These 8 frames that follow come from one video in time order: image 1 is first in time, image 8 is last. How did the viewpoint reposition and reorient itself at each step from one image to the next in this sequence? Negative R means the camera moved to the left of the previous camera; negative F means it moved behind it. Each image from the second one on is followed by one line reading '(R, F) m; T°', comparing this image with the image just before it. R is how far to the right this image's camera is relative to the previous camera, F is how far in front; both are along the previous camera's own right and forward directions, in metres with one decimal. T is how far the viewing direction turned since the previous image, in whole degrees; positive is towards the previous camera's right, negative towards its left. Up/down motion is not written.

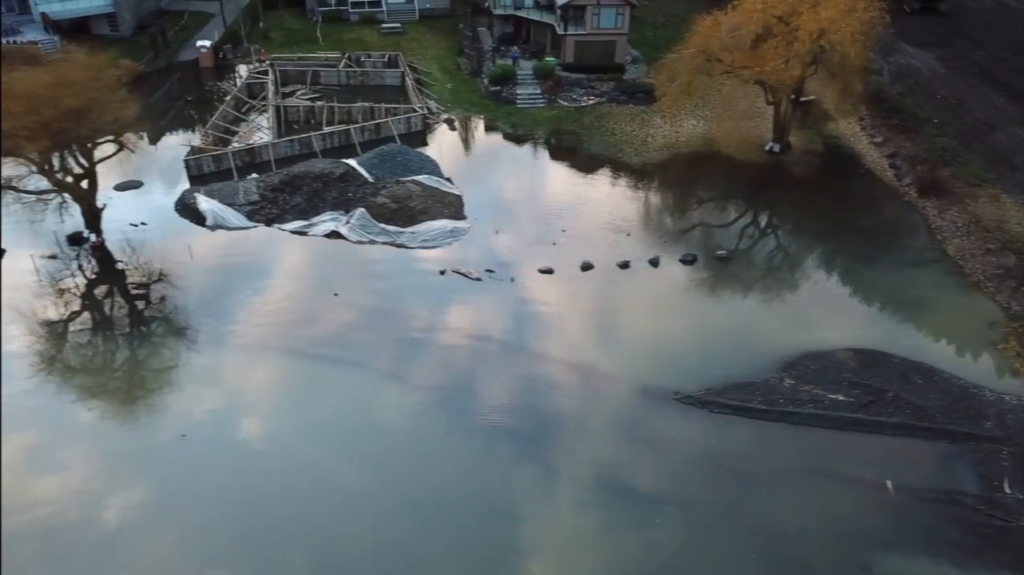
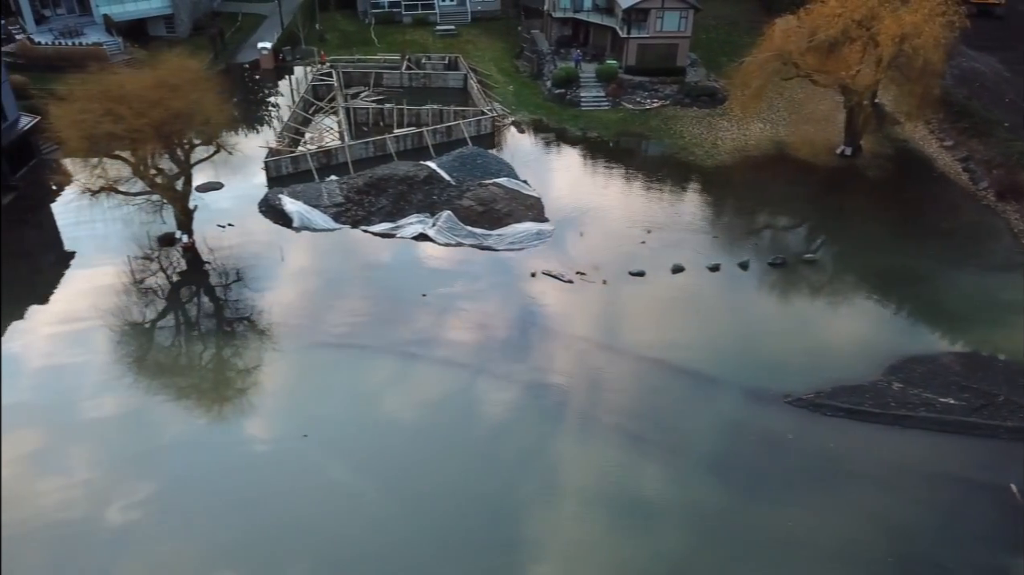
(-2.4, -0.2) m; 0°
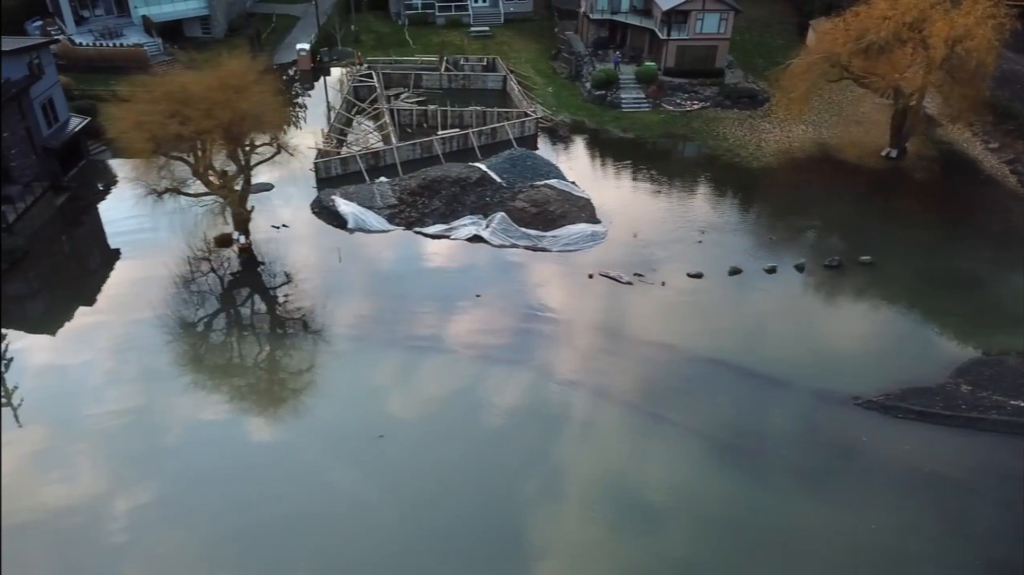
(-1.5, -0.1) m; 0°
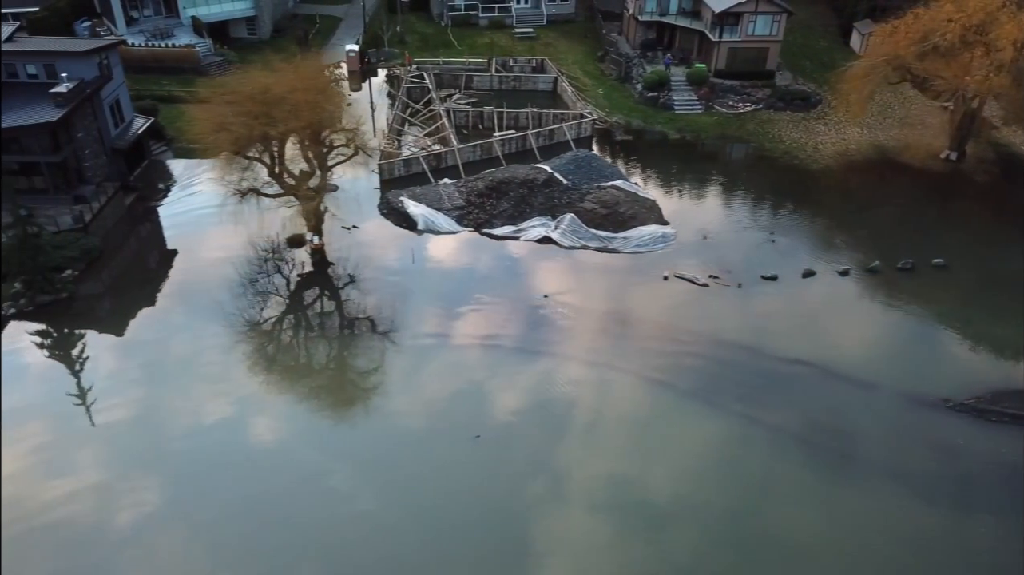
(-2.0, -0.1) m; 0°
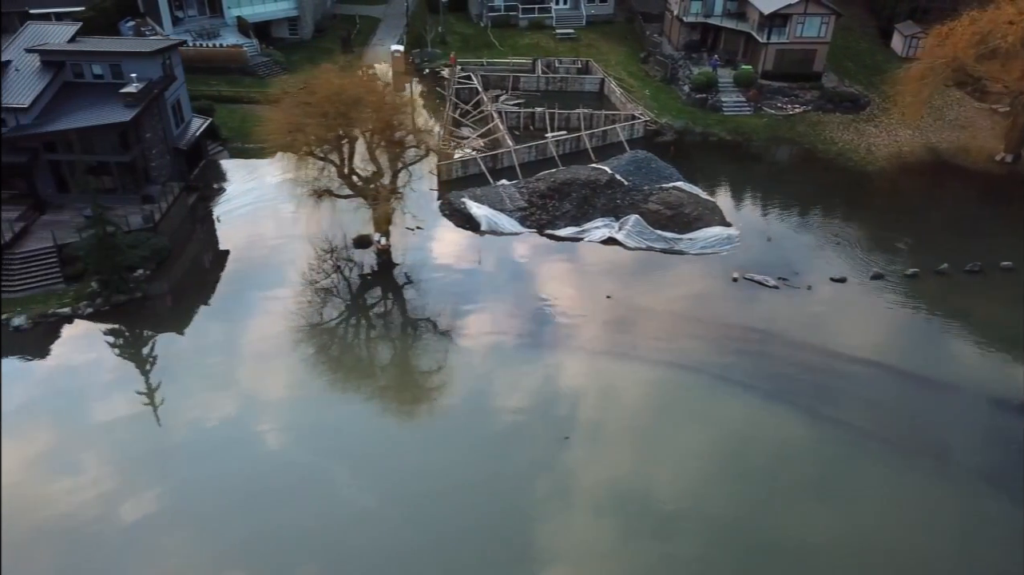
(-1.8, 0.0) m; 0°
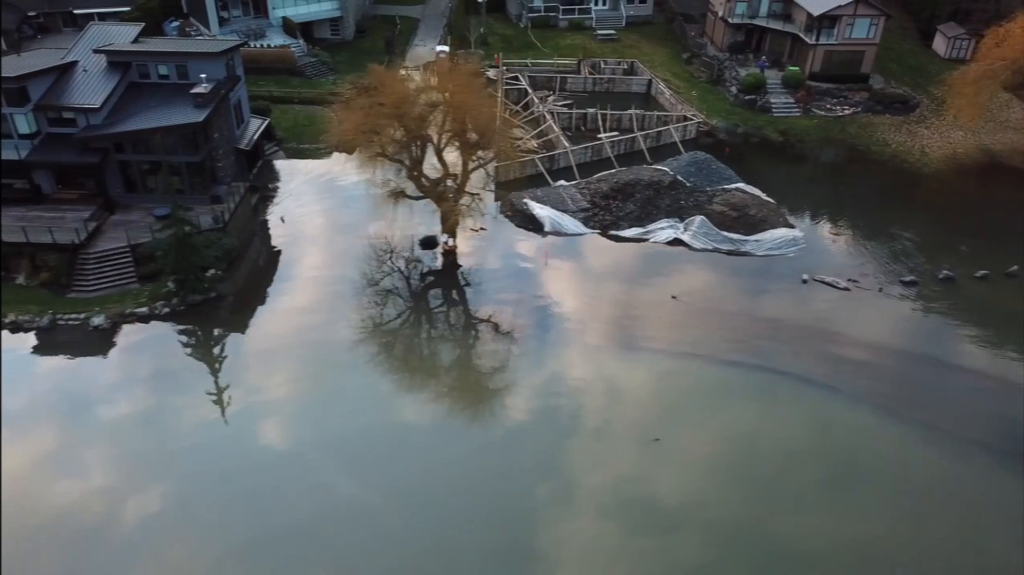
(-1.9, 0.0) m; 0°
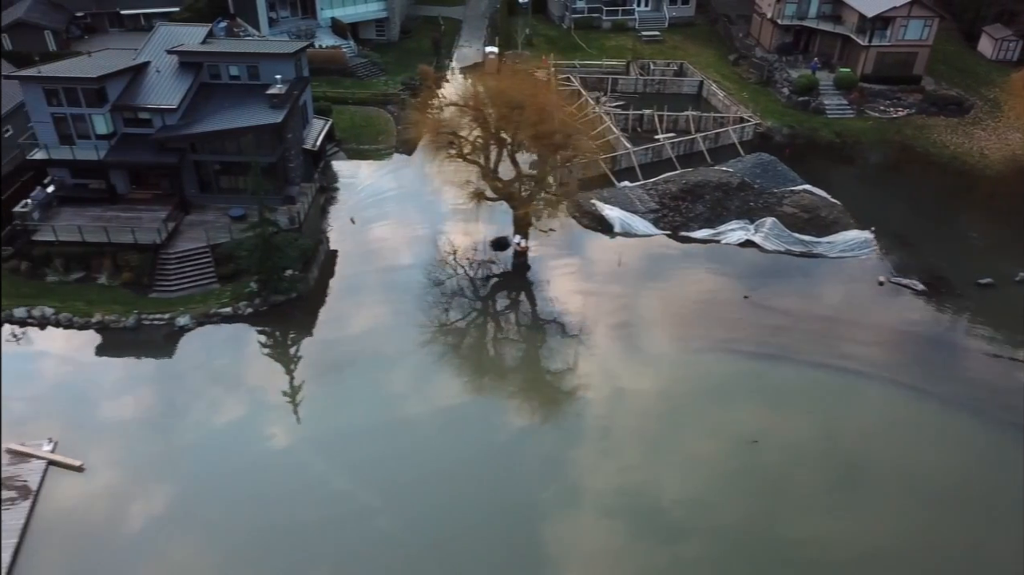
(-2.0, 0.0) m; 0°
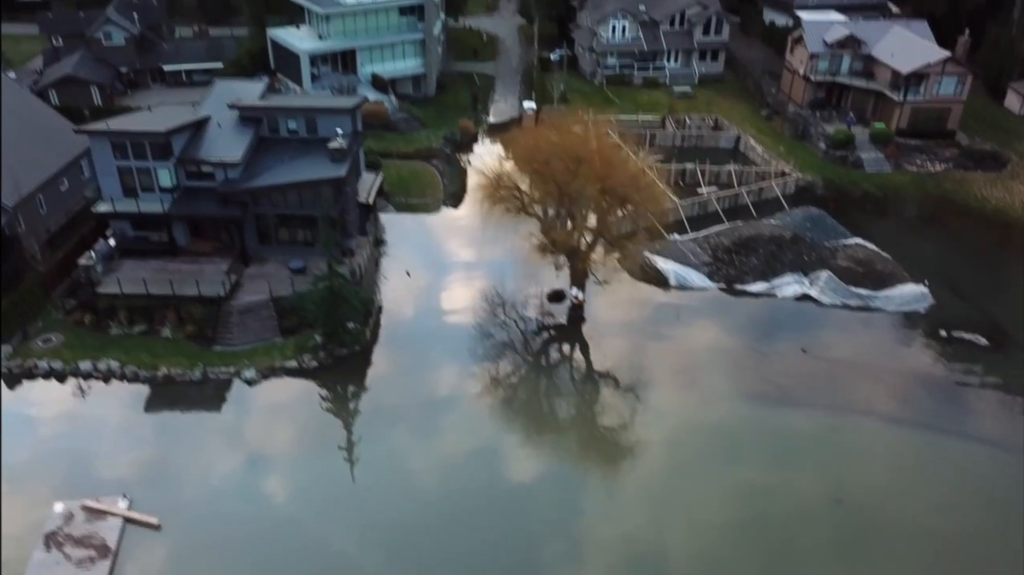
(-1.7, 0.0) m; 0°
